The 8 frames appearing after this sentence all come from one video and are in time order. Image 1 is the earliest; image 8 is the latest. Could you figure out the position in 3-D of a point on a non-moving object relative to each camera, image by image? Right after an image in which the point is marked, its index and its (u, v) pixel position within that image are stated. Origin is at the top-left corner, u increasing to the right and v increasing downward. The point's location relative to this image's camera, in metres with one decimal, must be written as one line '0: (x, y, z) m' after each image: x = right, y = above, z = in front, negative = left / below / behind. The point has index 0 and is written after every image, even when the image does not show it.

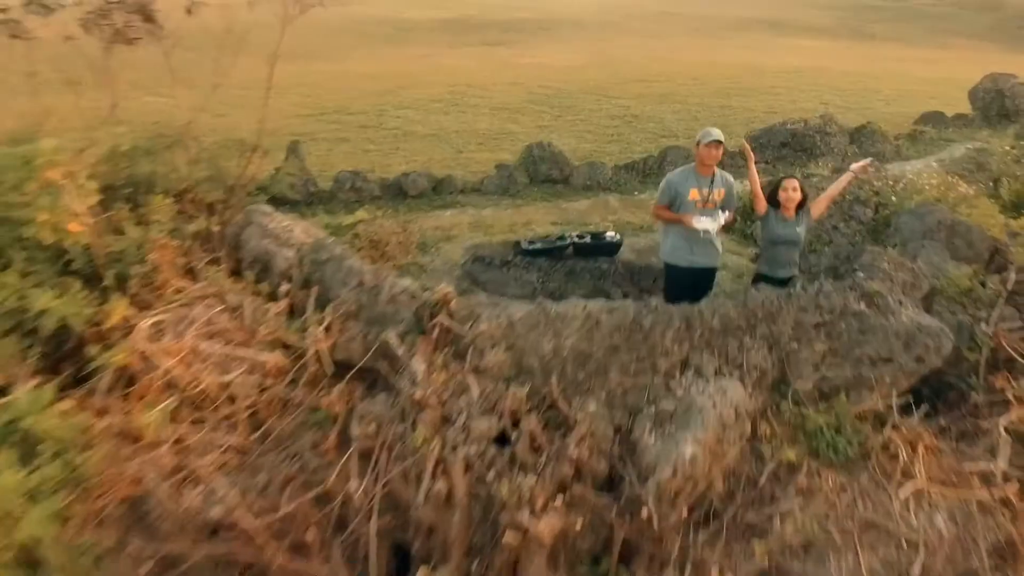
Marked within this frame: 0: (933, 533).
0: (+1.5, -0.9, +2.8) m
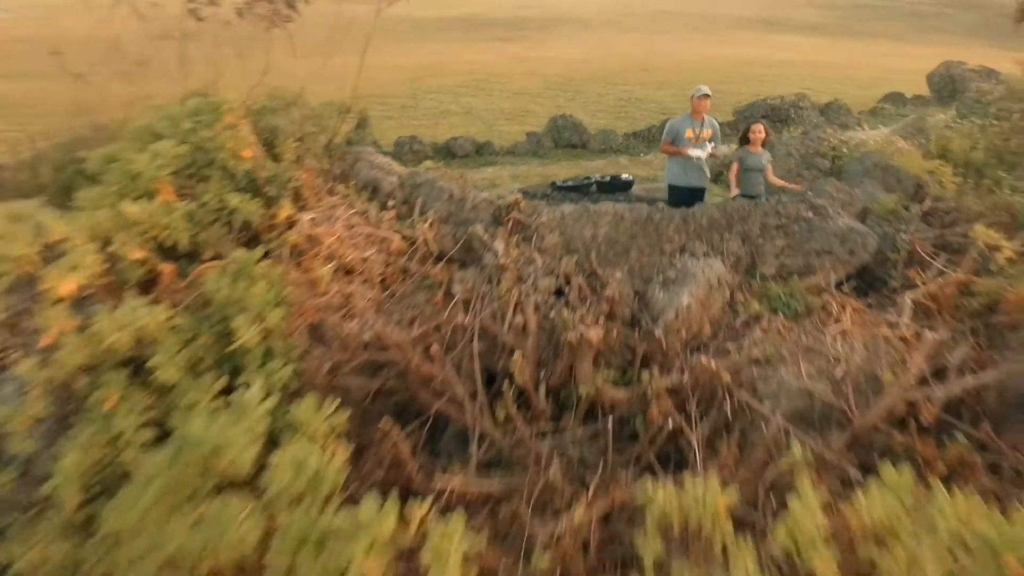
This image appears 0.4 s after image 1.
0: (+1.7, -0.3, +4.1) m
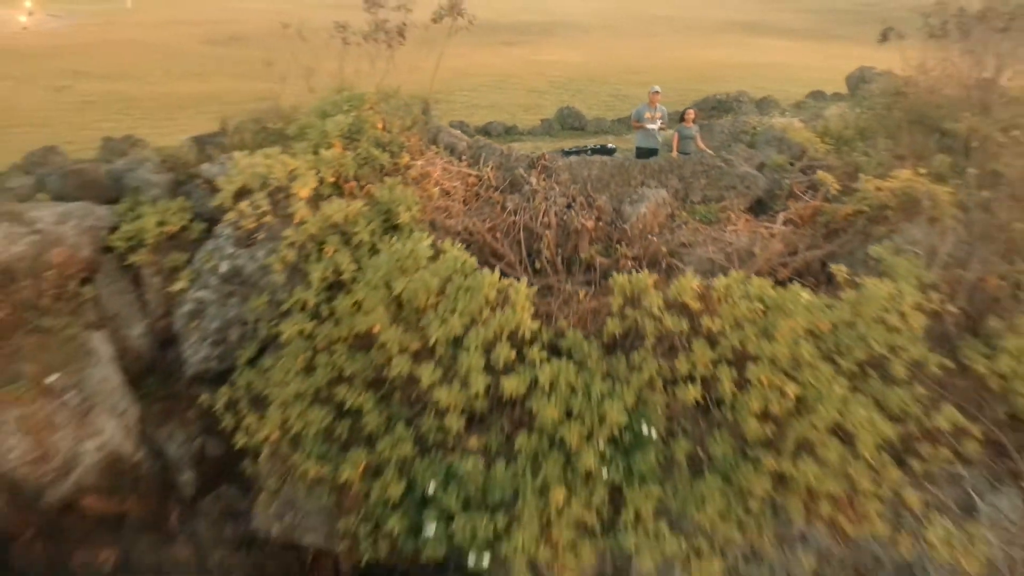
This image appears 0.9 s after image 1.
0: (+2.0, +0.4, +7.1) m
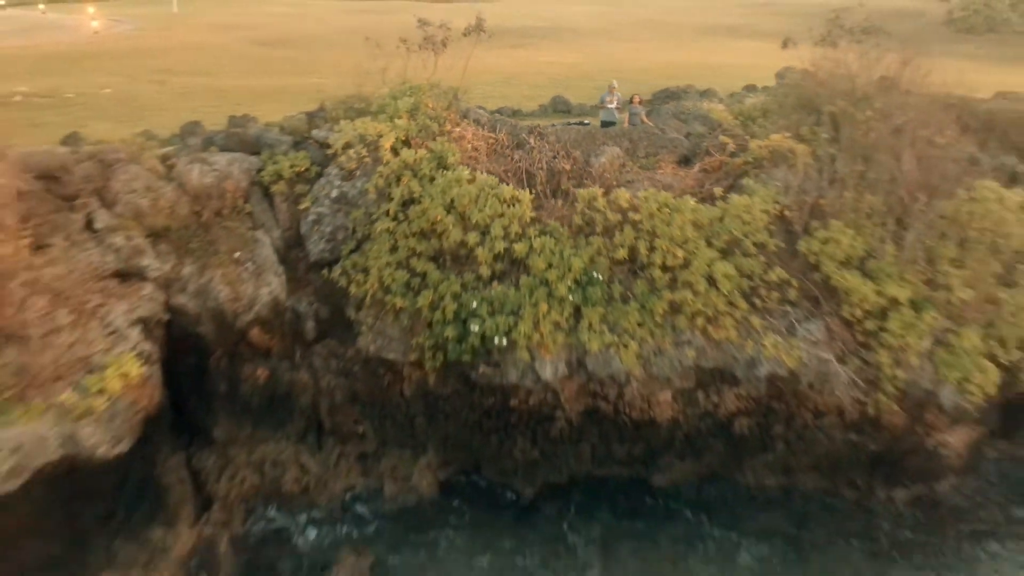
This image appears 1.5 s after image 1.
0: (+2.1, +1.5, +10.9) m
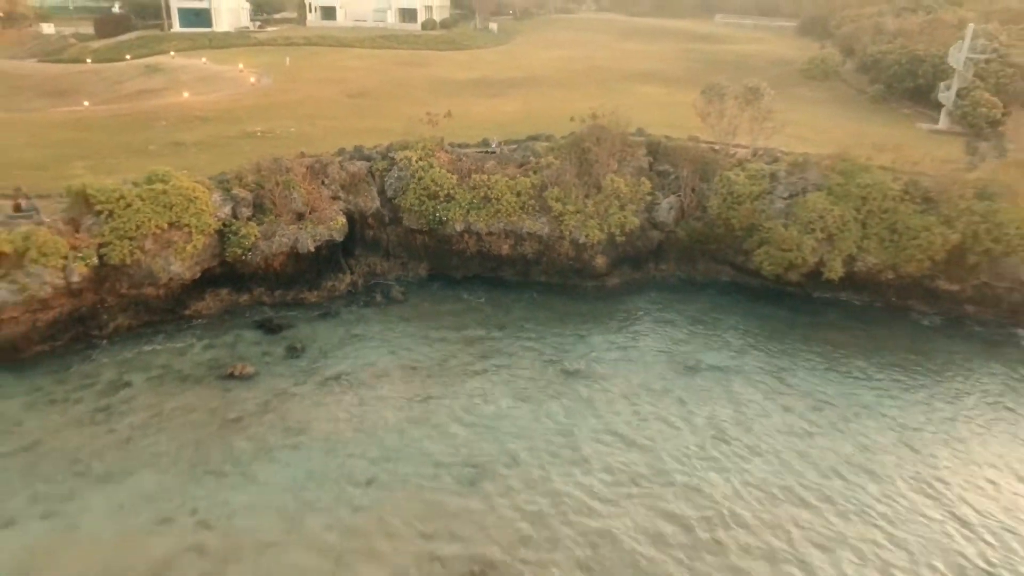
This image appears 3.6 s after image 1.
0: (-0.2, +4.6, +31.7) m
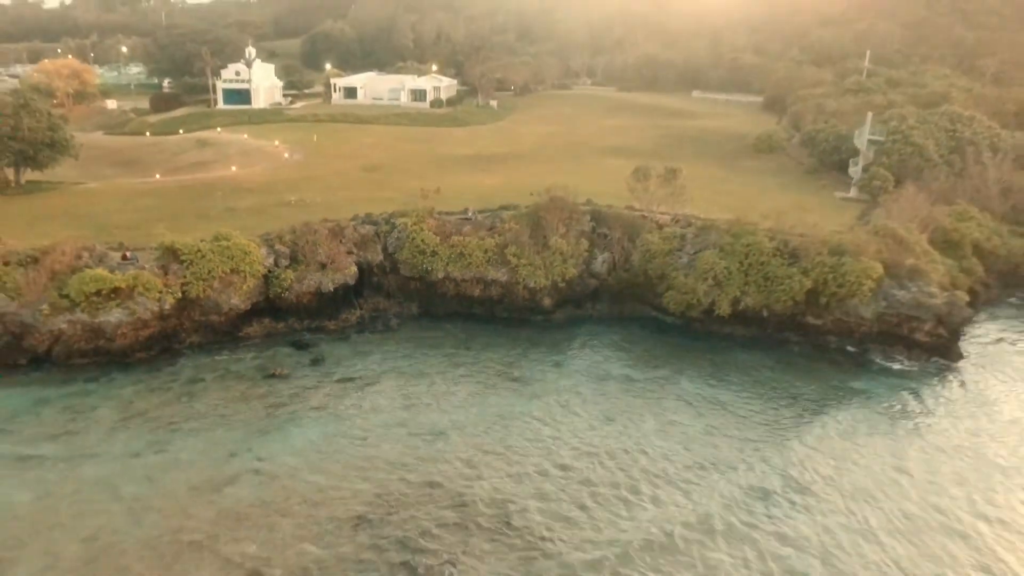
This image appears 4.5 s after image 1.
0: (-1.7, +2.9, +42.1) m
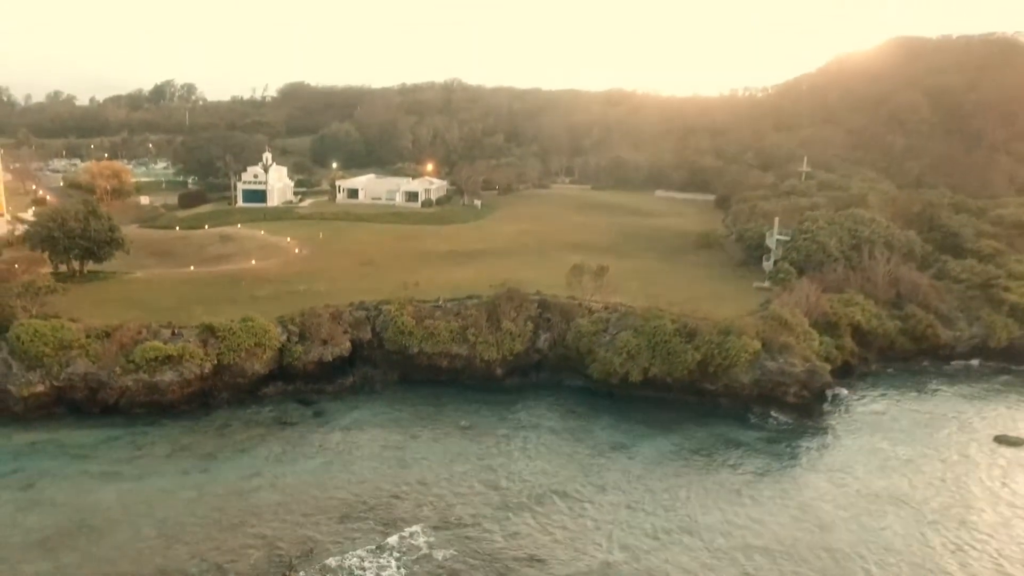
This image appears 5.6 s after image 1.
0: (-4.4, -1.9, +53.8) m
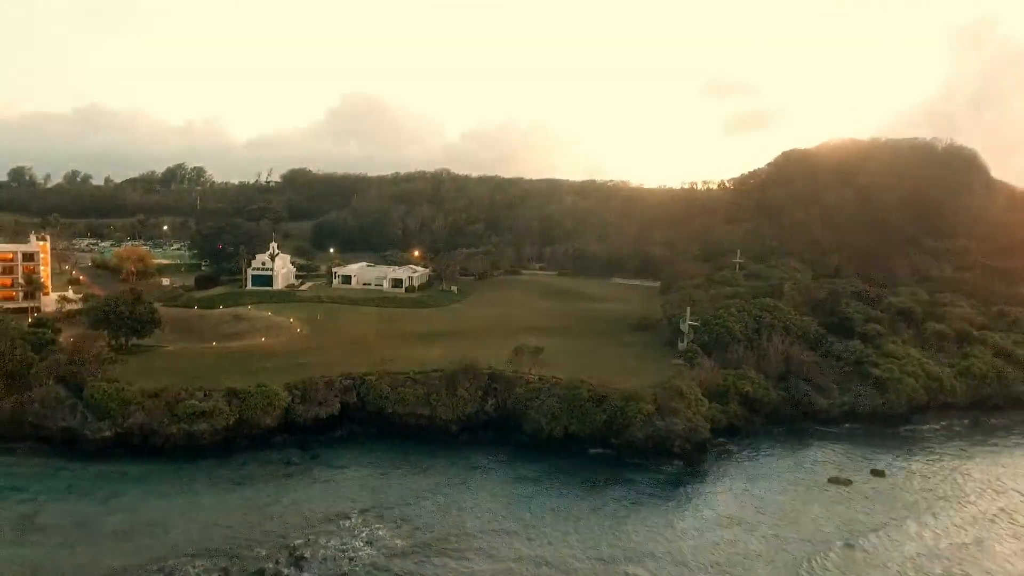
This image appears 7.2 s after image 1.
0: (-8.4, -8.4, +69.3) m
